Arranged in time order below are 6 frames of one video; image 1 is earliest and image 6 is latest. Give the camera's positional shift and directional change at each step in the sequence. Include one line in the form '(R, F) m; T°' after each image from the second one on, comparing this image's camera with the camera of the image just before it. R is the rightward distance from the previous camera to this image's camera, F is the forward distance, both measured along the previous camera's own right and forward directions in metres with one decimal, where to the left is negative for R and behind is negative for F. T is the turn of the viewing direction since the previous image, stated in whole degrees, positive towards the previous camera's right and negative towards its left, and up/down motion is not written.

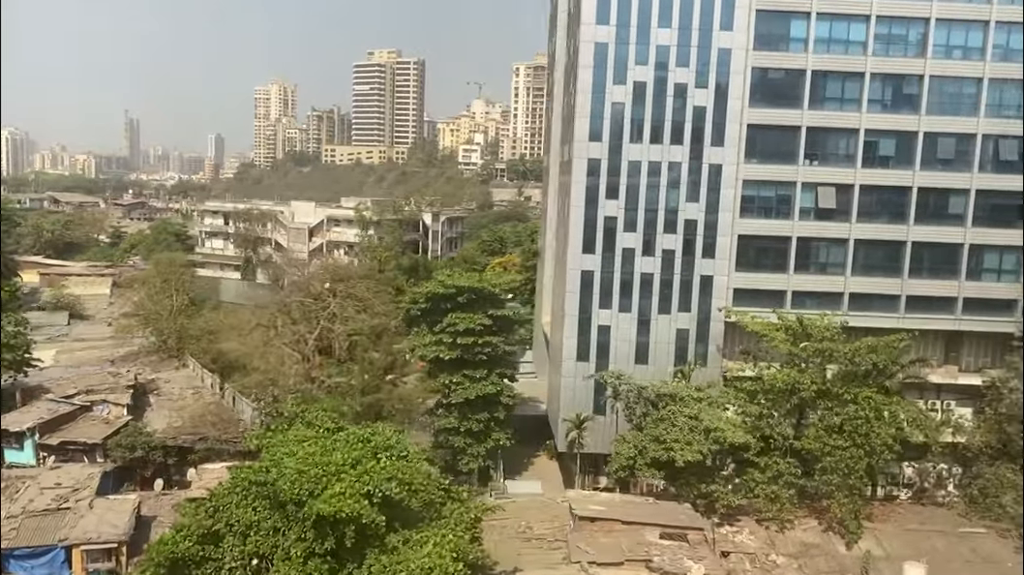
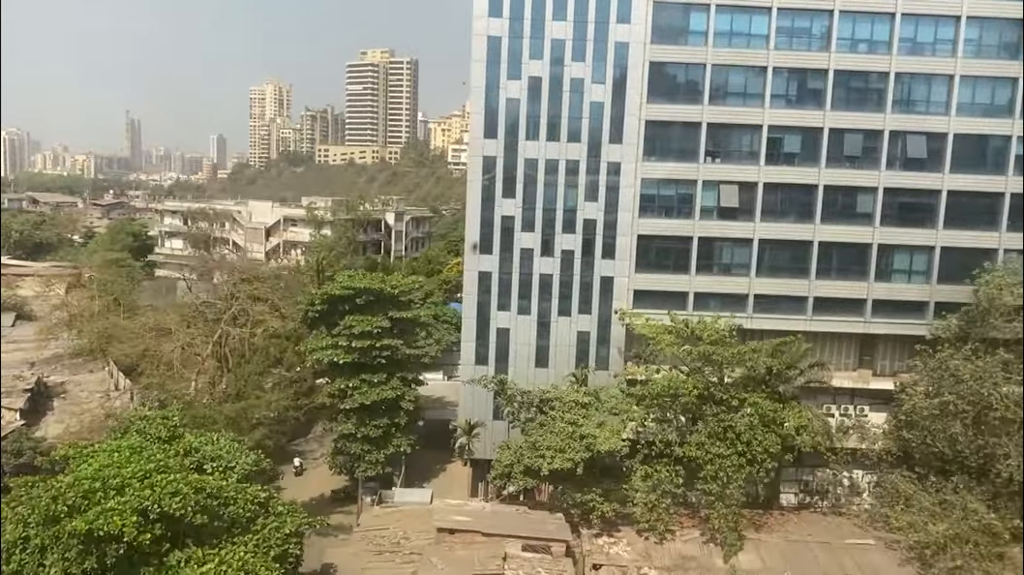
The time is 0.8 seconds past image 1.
(+1.8, +0.4) m; 0°
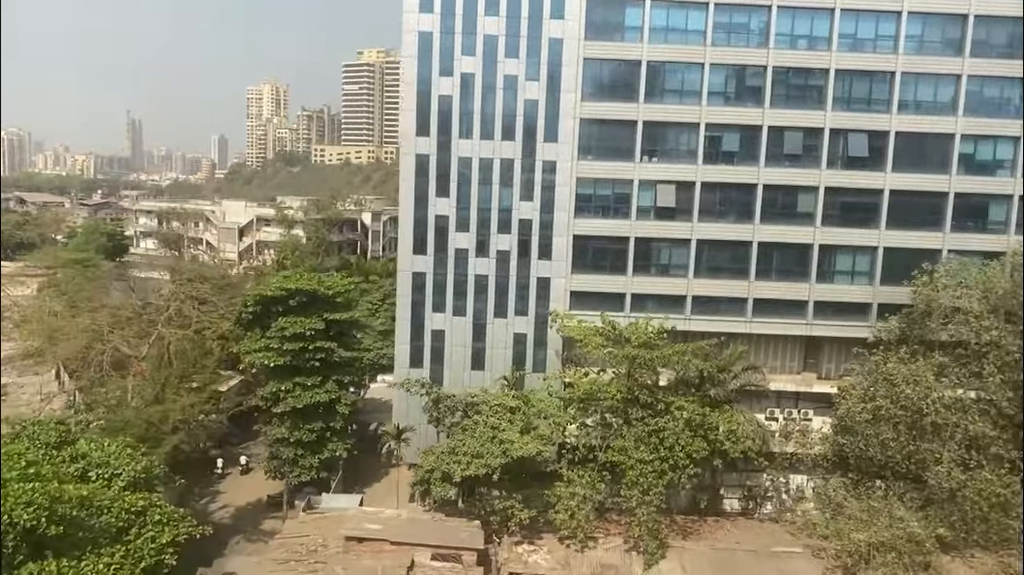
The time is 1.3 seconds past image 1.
(+1.1, +0.3) m; 0°
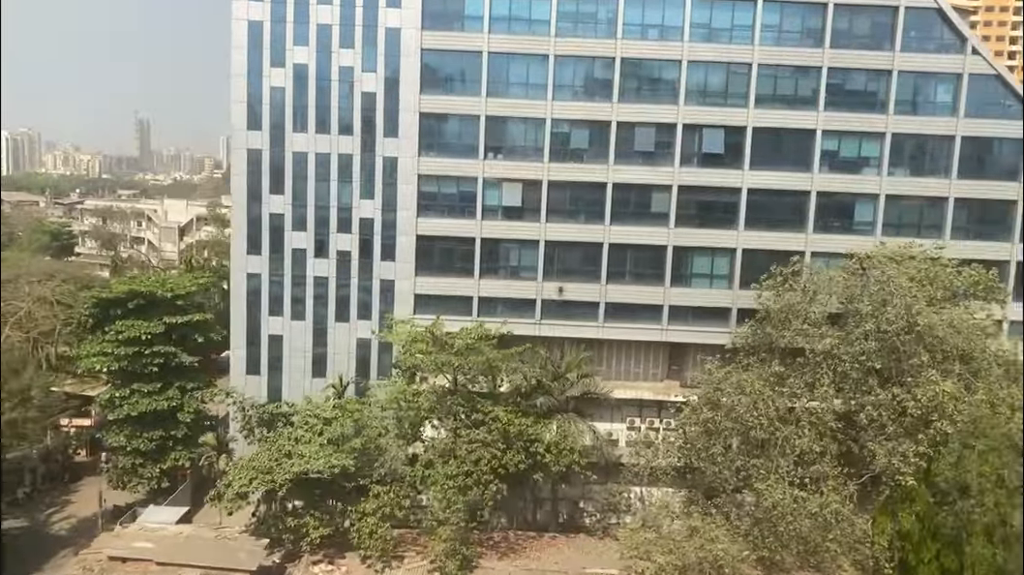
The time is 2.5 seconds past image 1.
(+2.6, +0.6) m; -1°
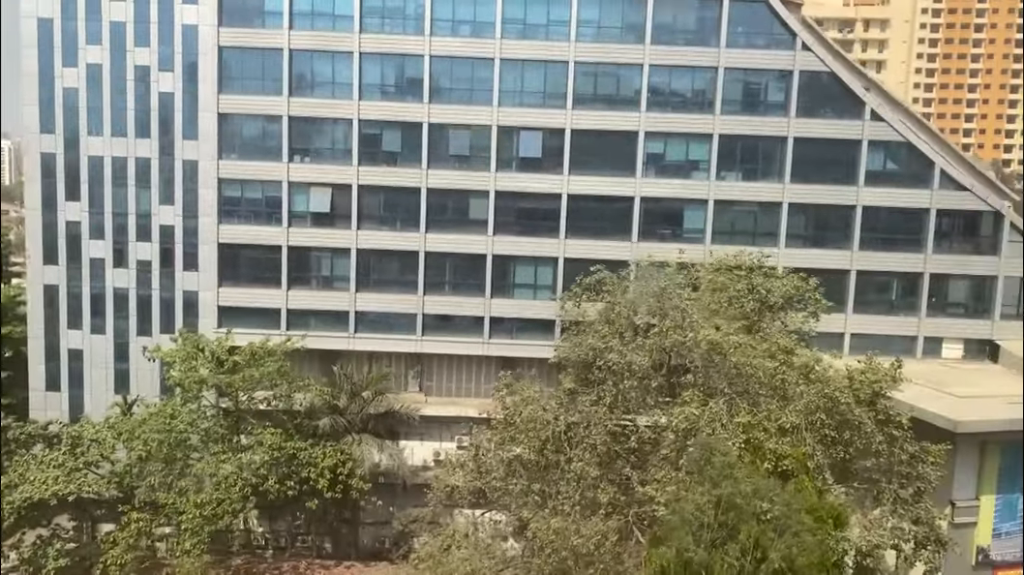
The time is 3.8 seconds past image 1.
(+2.8, +0.7) m; -1°
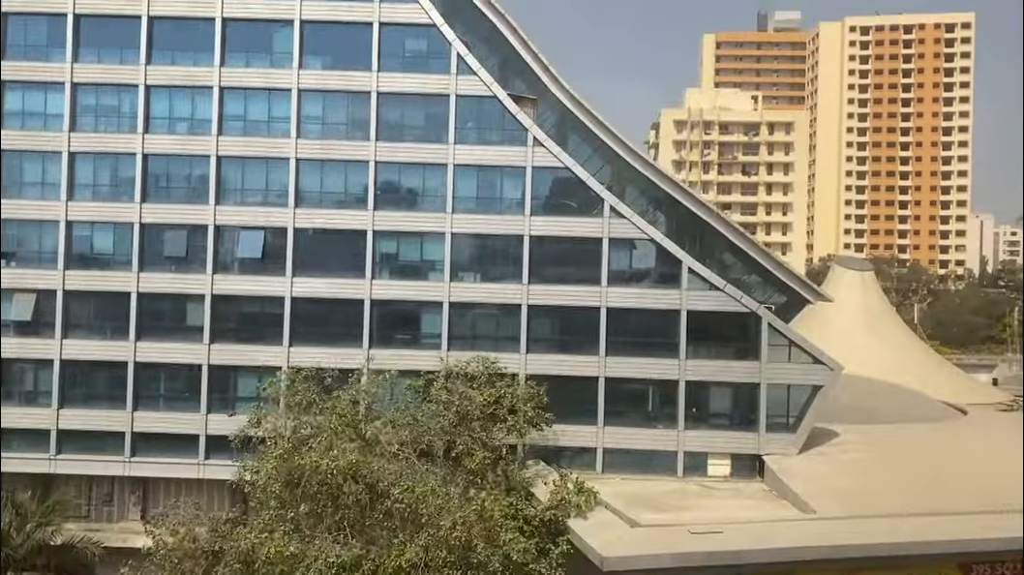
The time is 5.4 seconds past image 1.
(+3.7, +1.0) m; 0°
